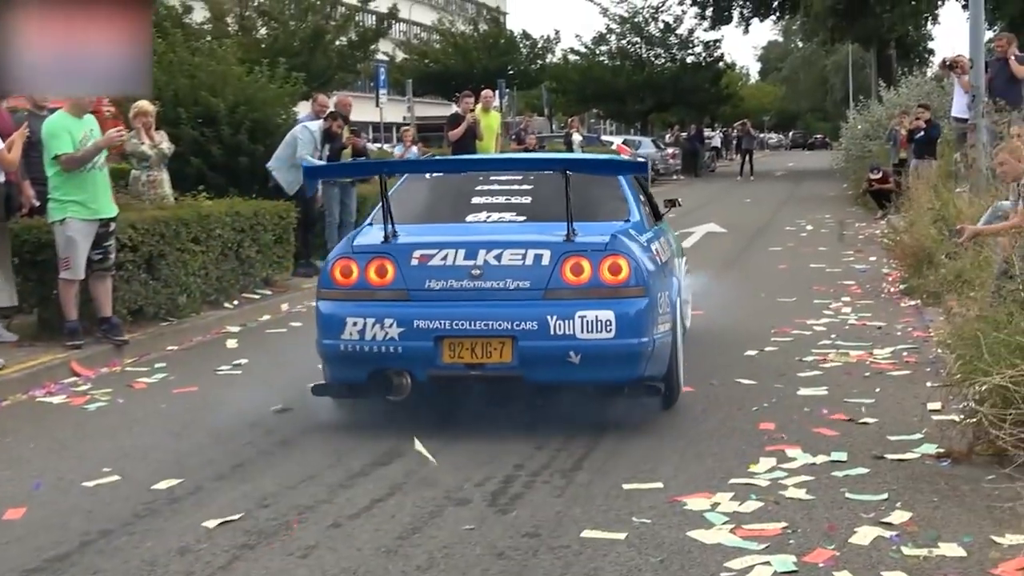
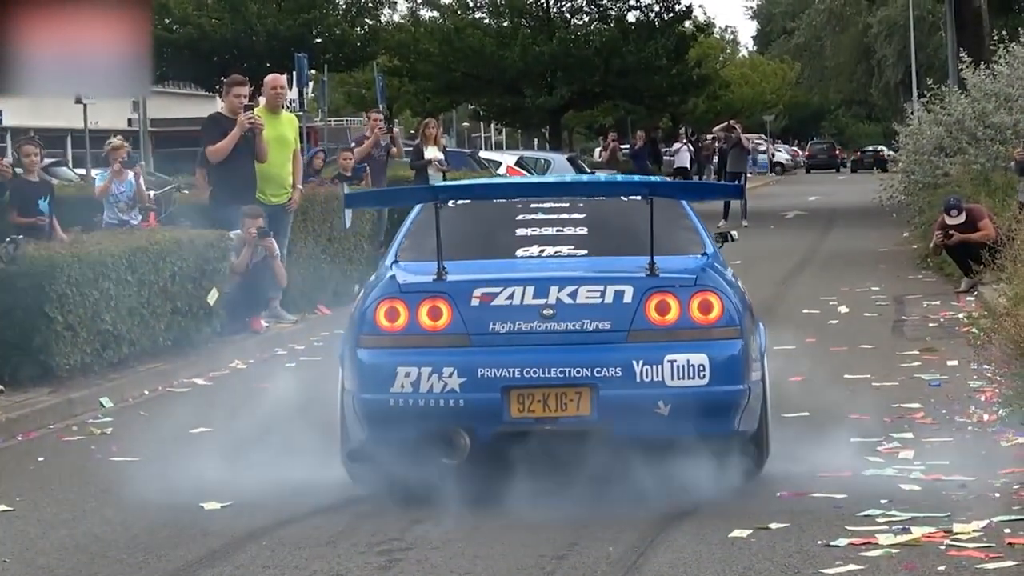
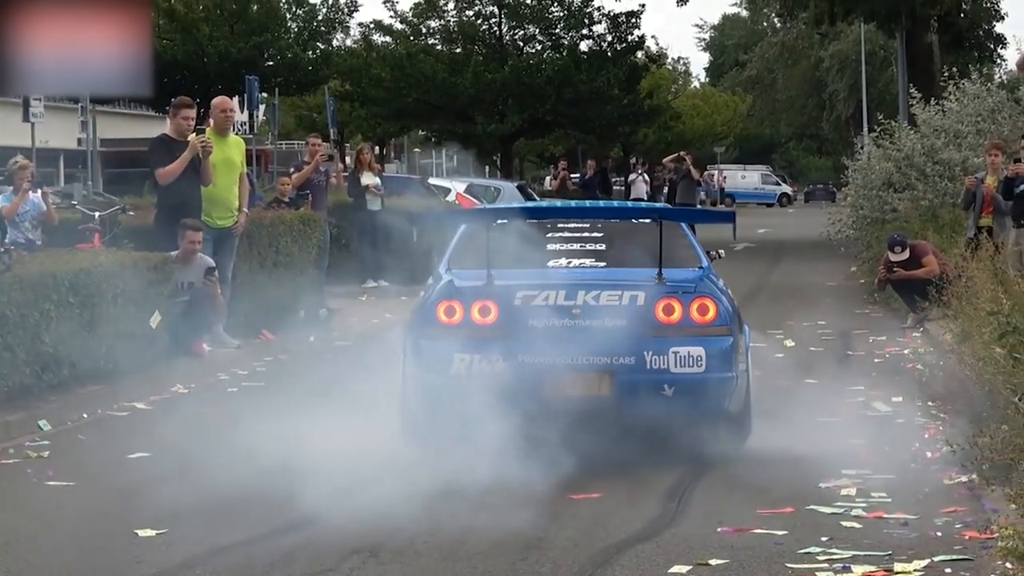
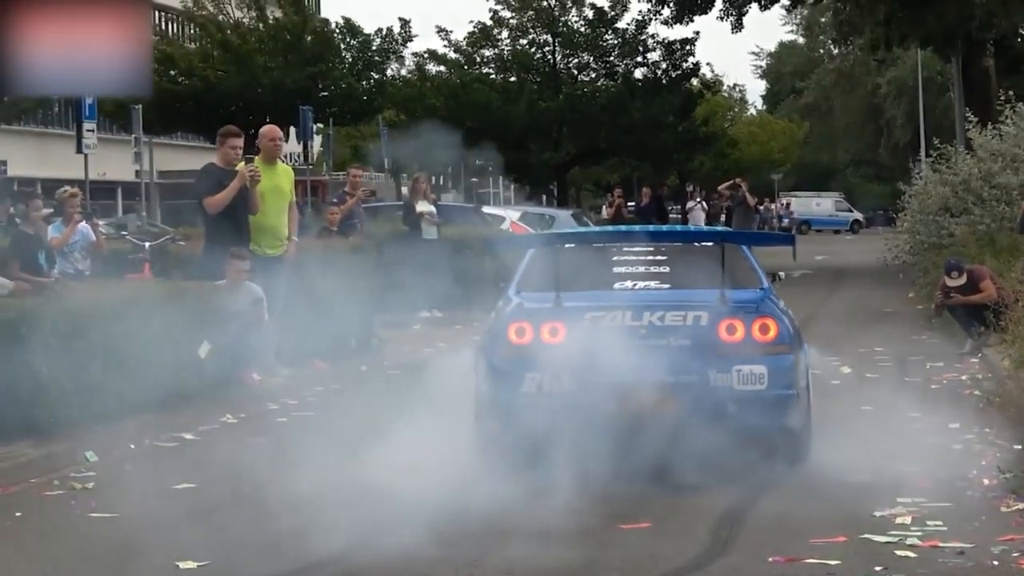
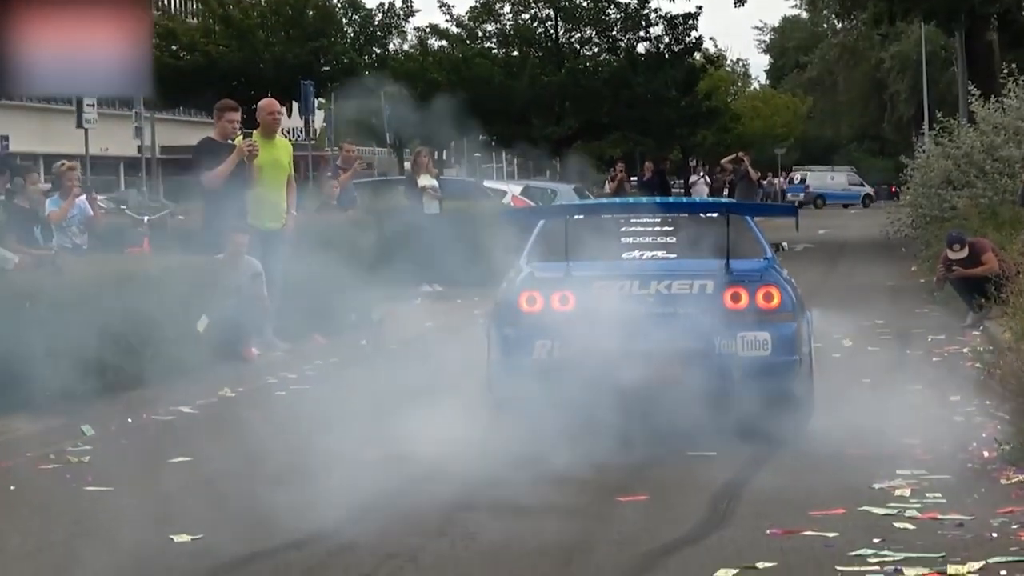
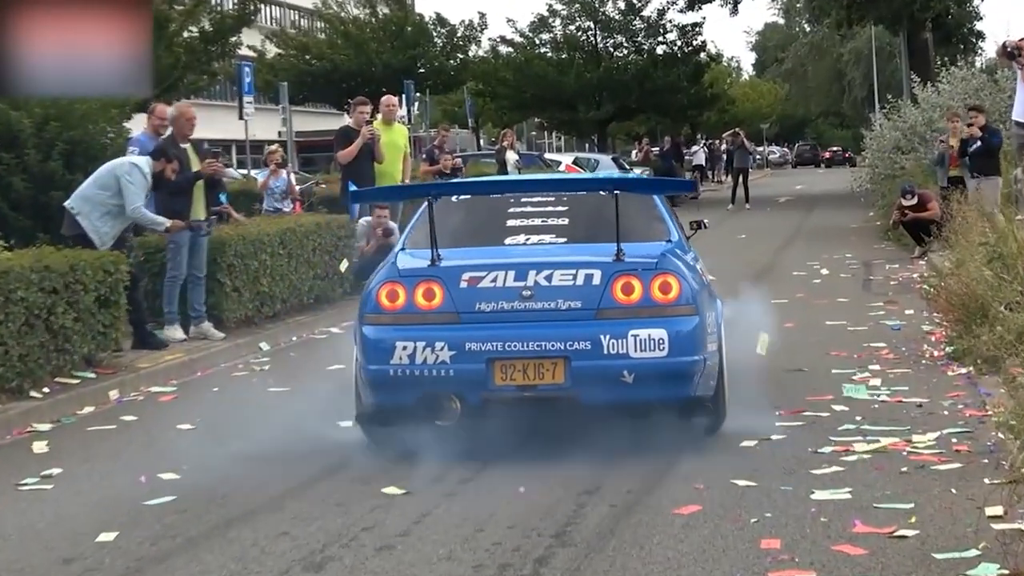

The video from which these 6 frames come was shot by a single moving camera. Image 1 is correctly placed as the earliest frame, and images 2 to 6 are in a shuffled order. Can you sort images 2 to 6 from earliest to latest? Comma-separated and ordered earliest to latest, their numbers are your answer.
6, 2, 3, 4, 5
